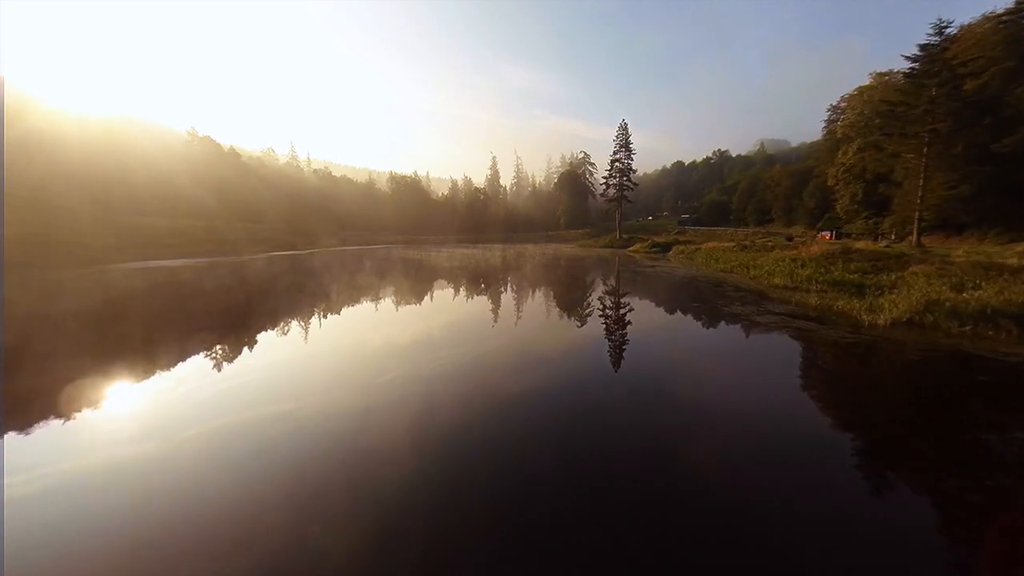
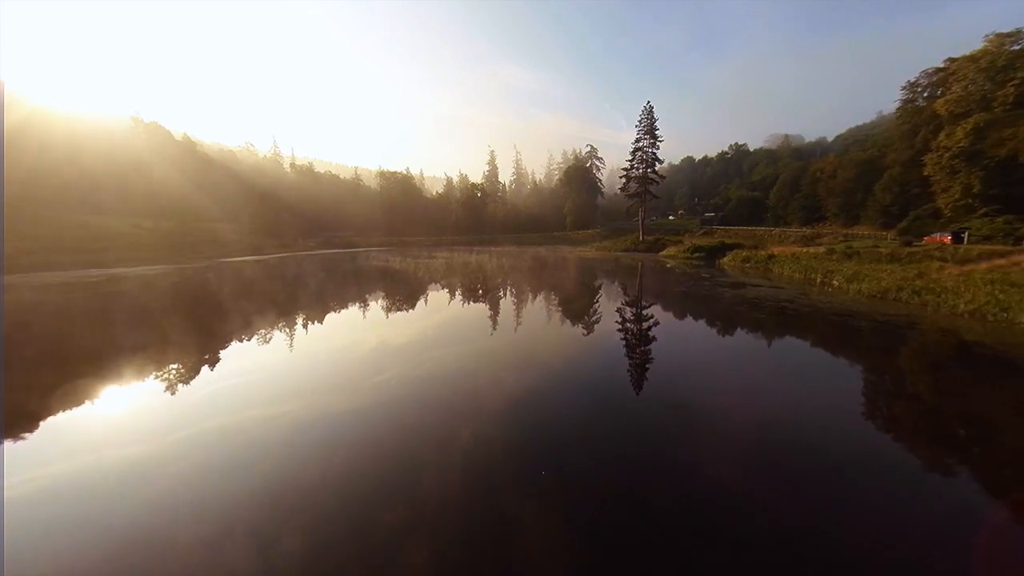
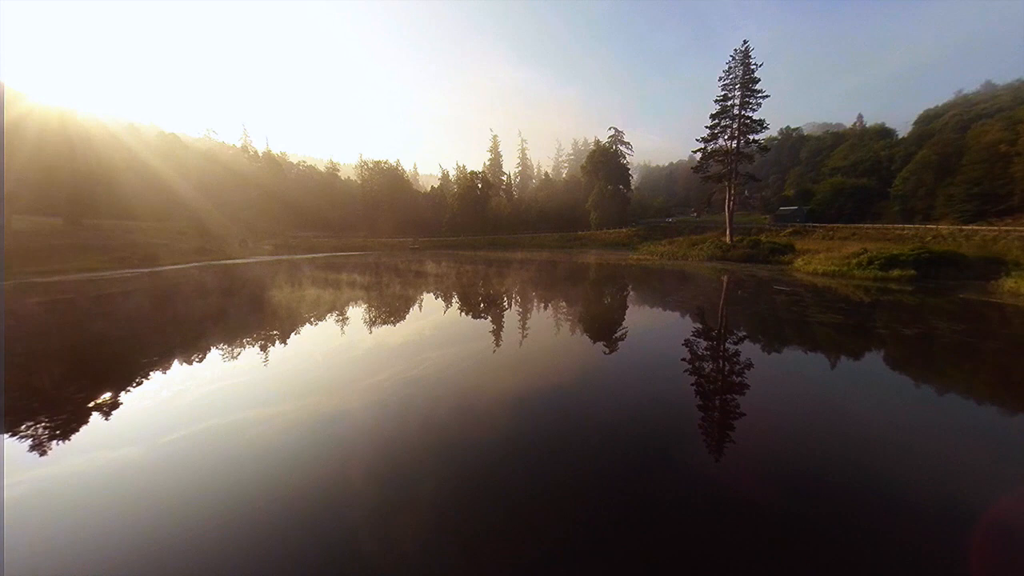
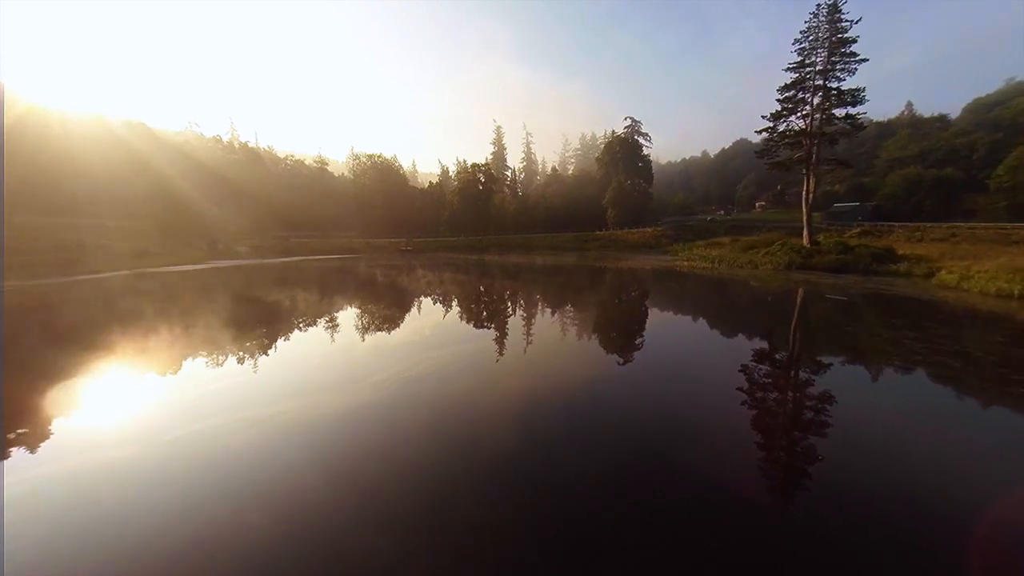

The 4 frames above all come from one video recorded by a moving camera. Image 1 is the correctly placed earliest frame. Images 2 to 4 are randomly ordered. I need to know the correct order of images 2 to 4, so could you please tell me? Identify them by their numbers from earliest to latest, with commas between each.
2, 3, 4
